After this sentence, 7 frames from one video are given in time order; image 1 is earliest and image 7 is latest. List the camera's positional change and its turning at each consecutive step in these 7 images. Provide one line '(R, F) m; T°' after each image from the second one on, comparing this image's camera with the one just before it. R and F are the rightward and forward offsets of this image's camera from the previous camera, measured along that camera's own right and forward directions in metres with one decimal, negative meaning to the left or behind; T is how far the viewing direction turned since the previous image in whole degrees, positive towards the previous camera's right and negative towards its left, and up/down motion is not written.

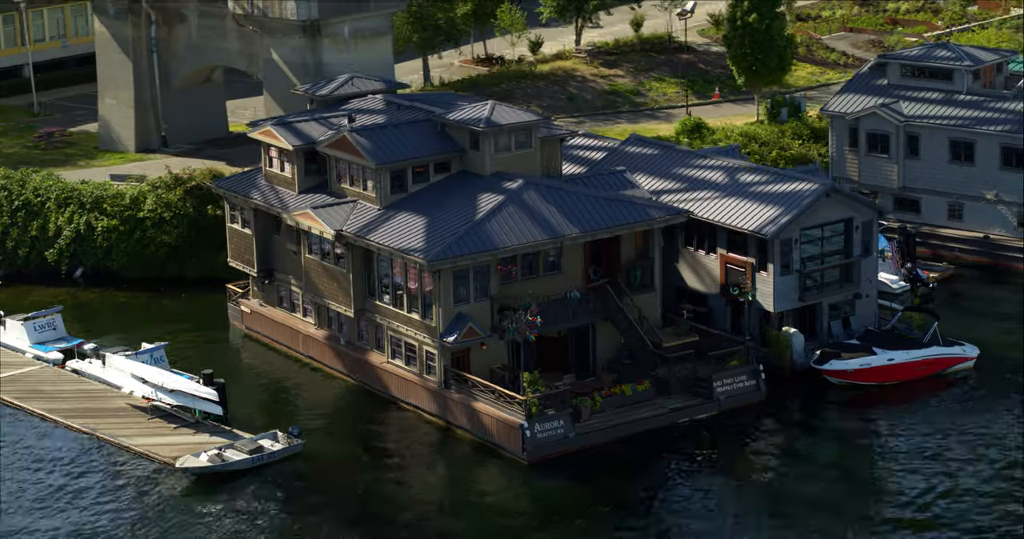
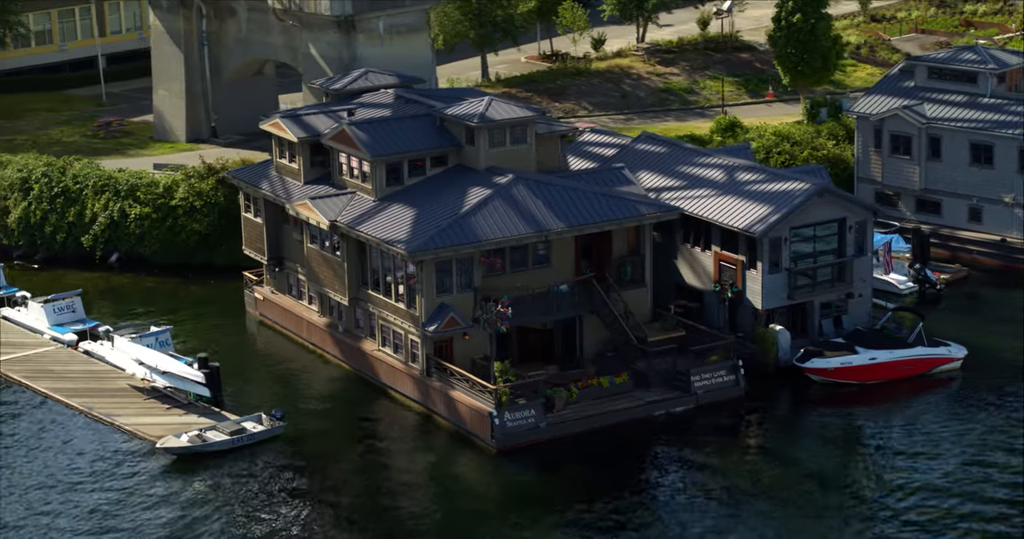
(+3.6, -0.7) m; -4°
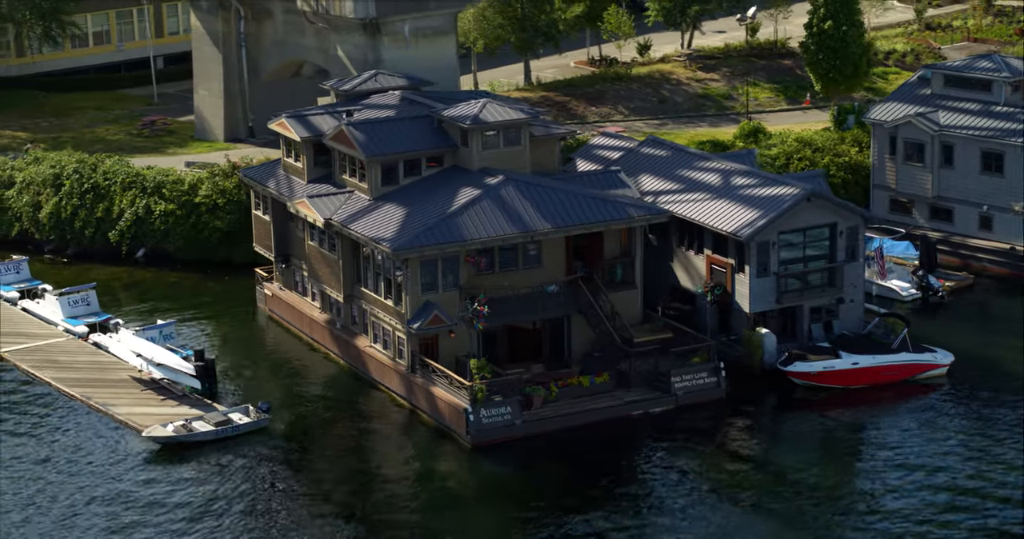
(+2.9, -0.7) m; -3°
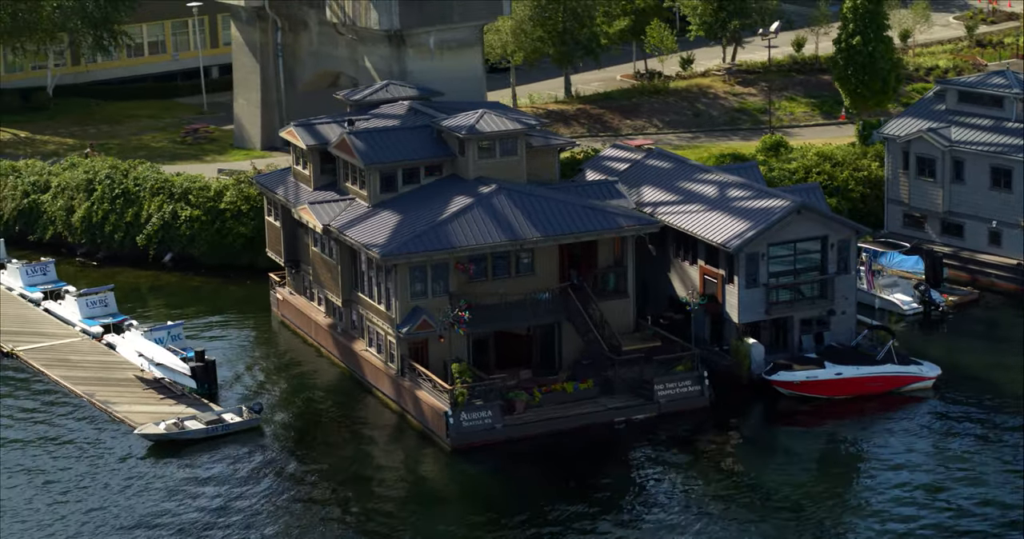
(+2.7, -0.9) m; -3°
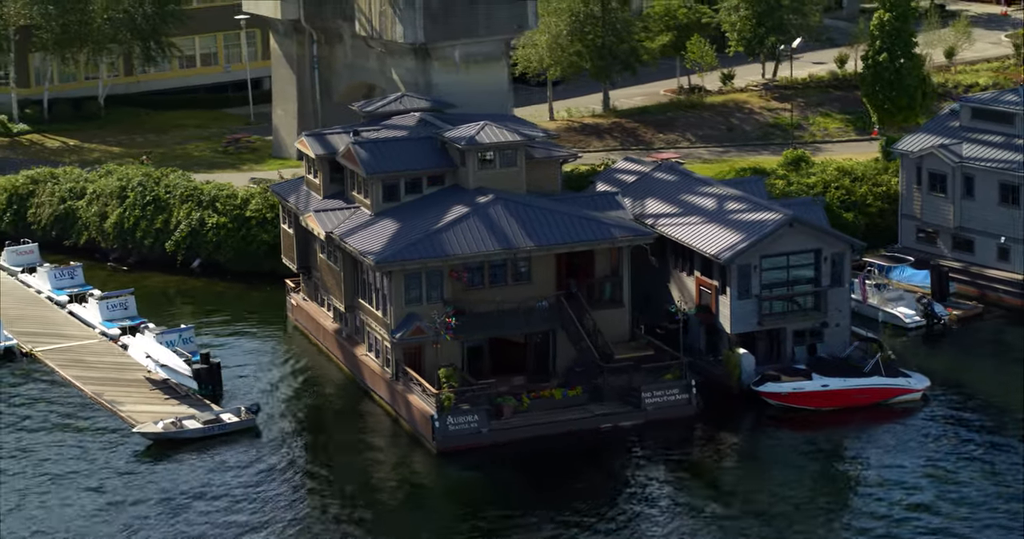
(+2.5, -1.1) m; -2°
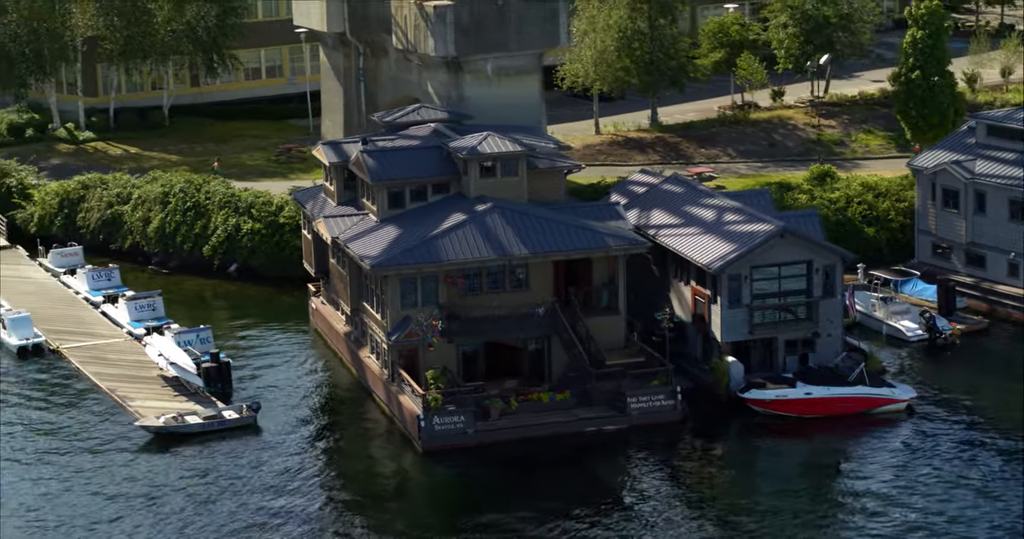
(+3.2, -1.6) m; -3°
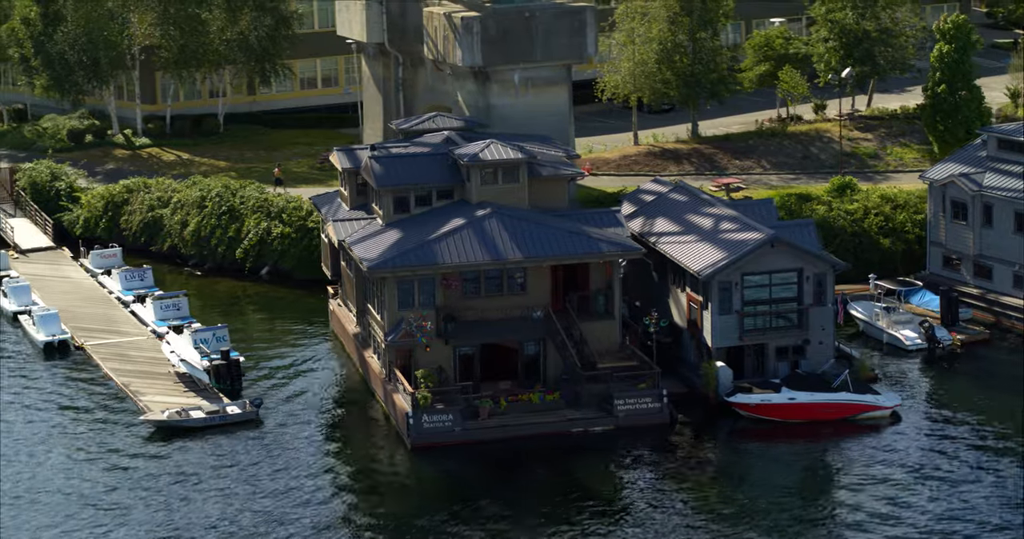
(+2.9, -1.6) m; -3°
